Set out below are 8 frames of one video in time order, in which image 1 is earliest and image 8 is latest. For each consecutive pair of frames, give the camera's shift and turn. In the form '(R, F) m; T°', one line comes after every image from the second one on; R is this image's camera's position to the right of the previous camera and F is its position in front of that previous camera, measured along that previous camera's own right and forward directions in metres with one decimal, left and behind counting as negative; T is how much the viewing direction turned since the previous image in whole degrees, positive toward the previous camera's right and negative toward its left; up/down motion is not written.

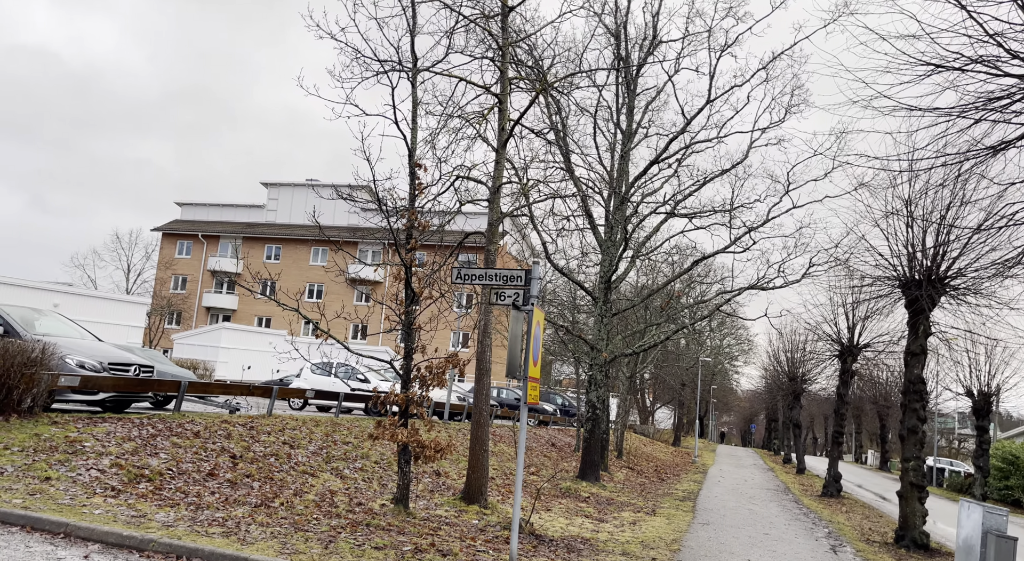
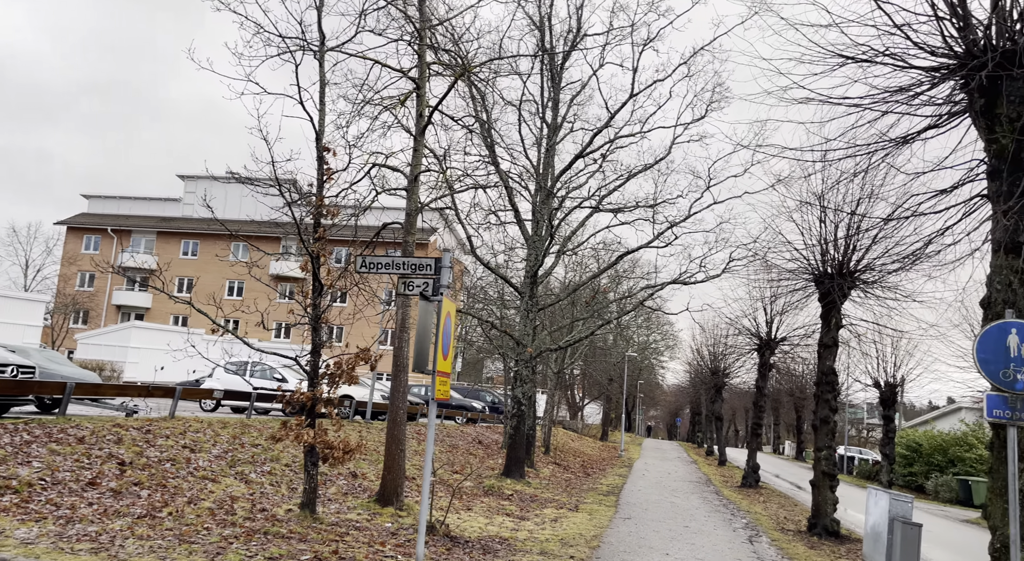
(+0.2, +0.2) m; +5°
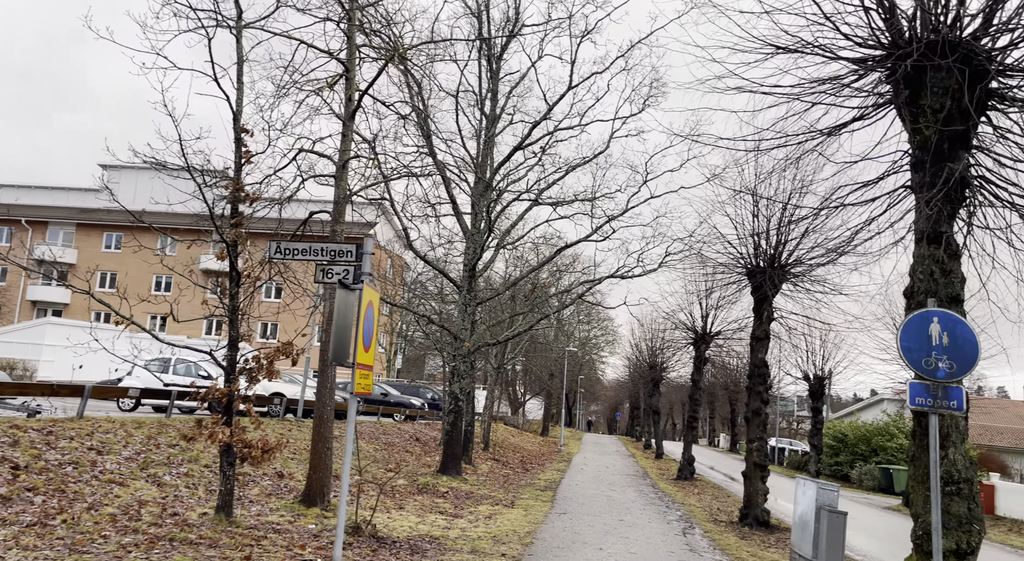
(+0.1, +0.2) m; +4°
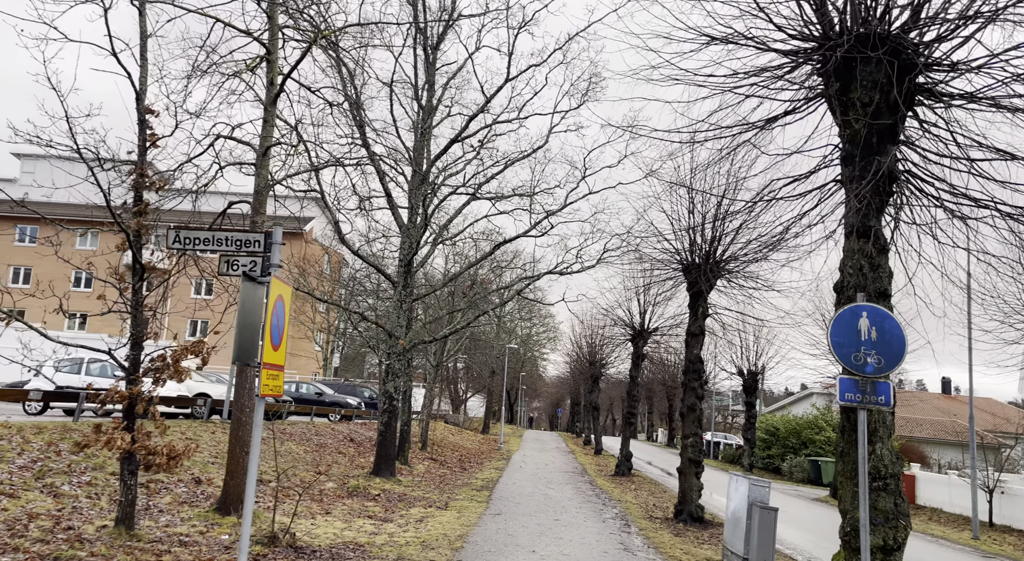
(+0.1, +0.3) m; +4°
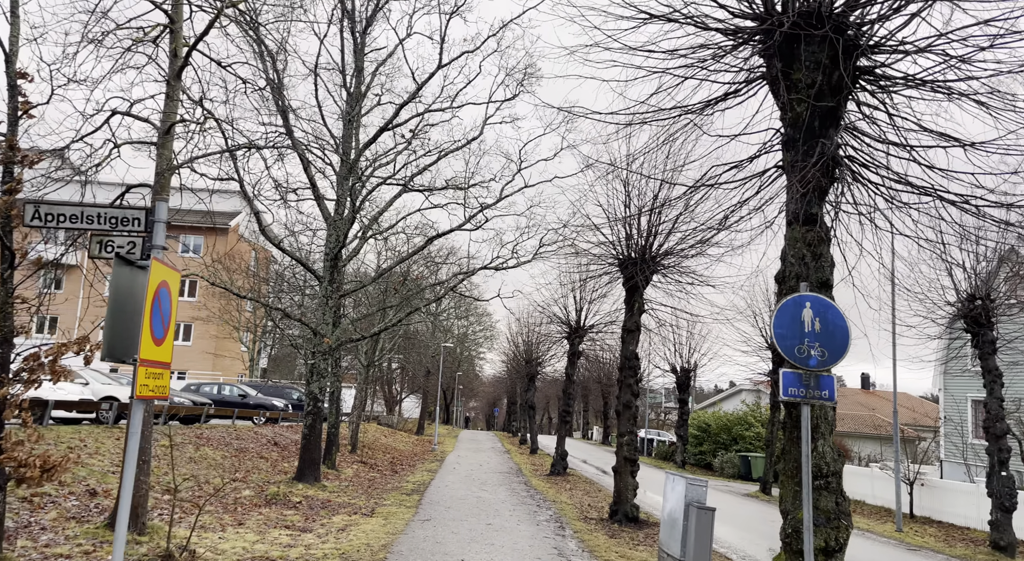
(+0.1, +0.5) m; +4°
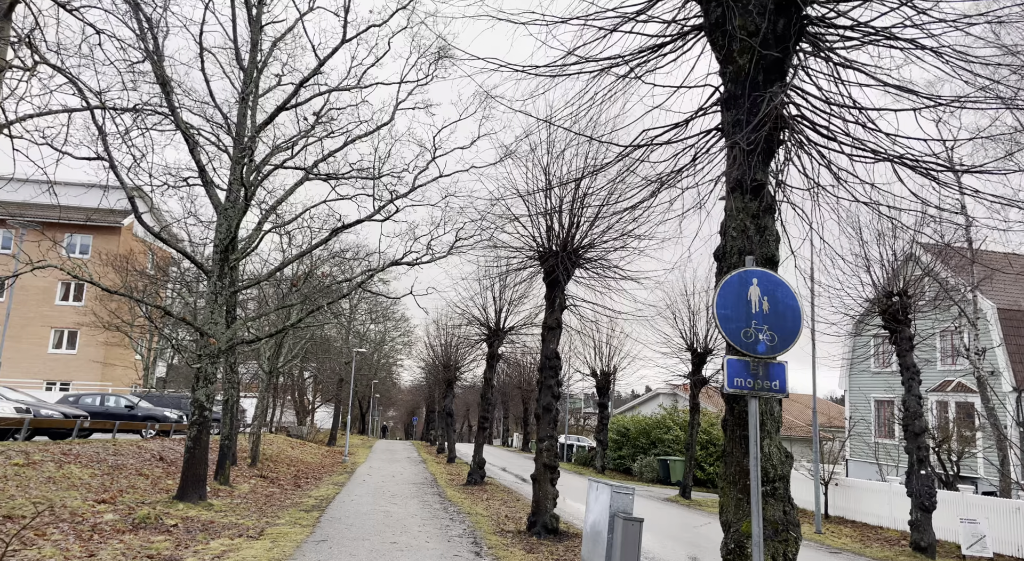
(+0.2, +1.1) m; +5°
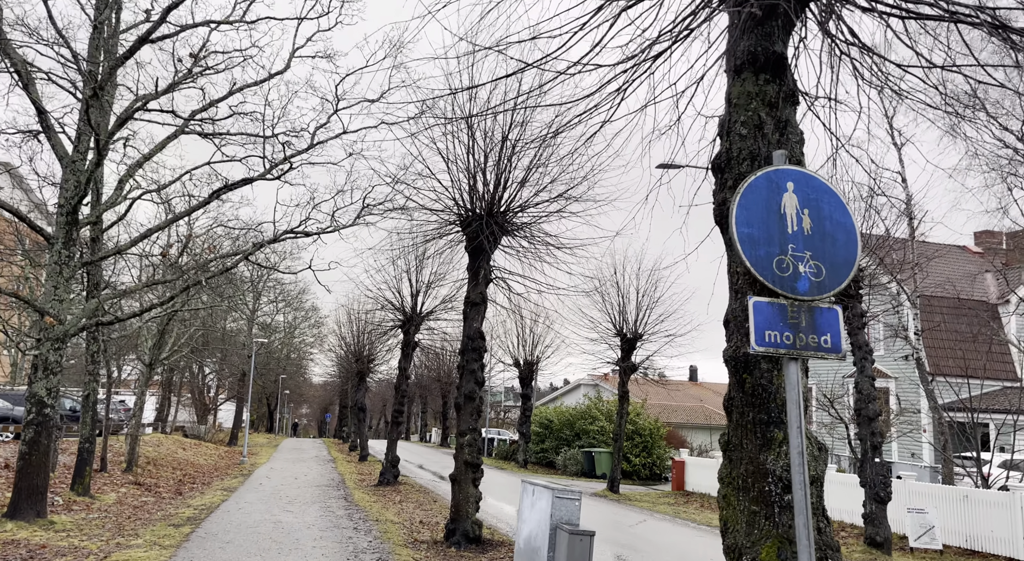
(0.0, +2.0) m; +6°
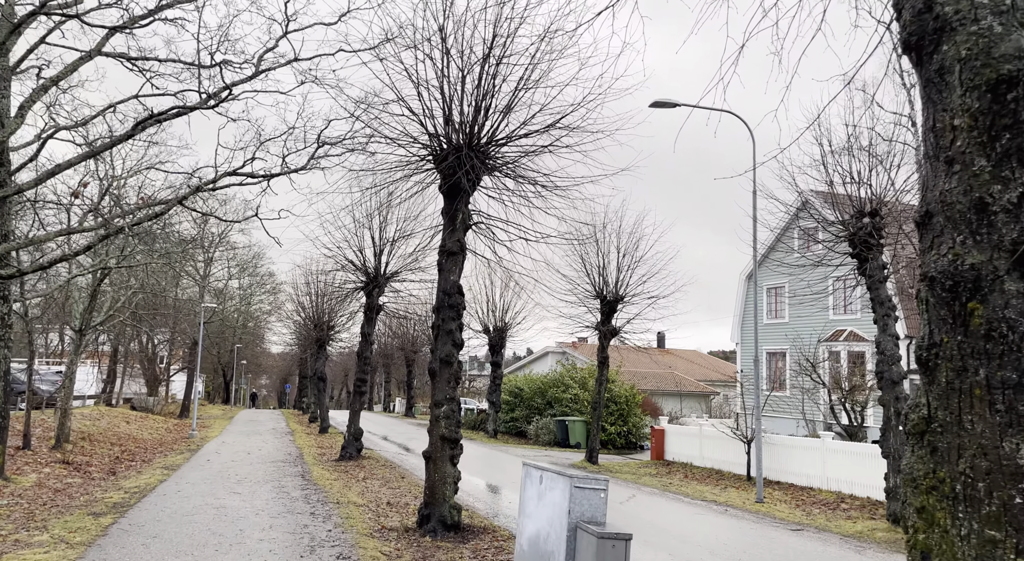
(-0.3, +1.8) m; +3°
